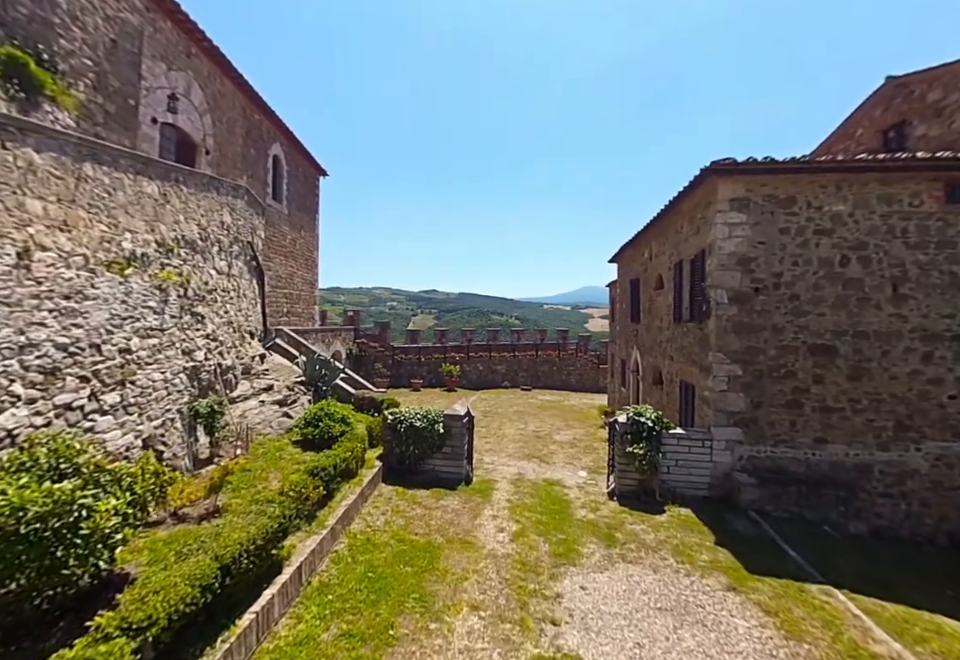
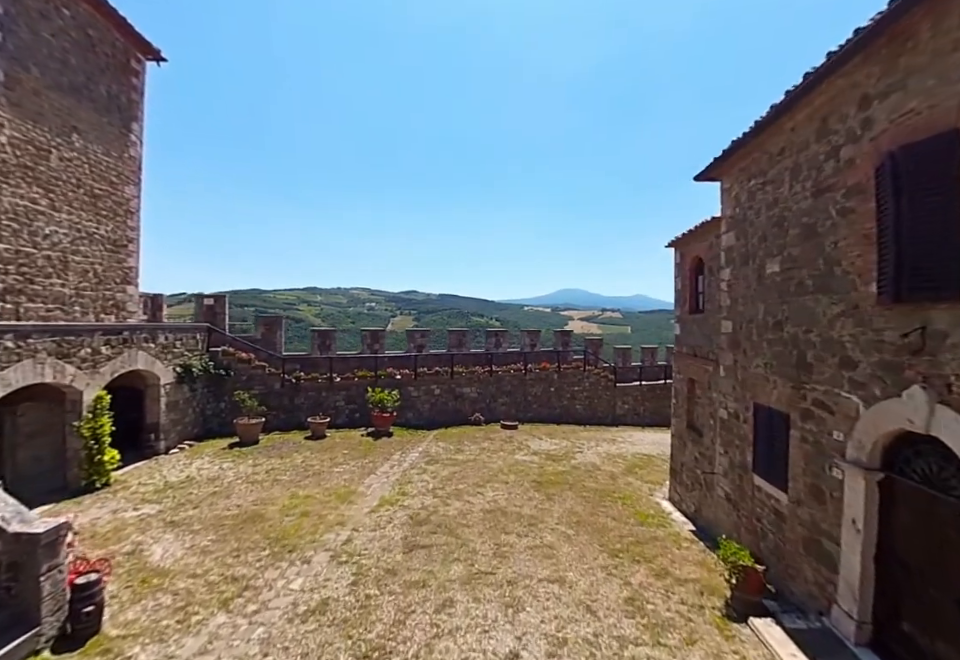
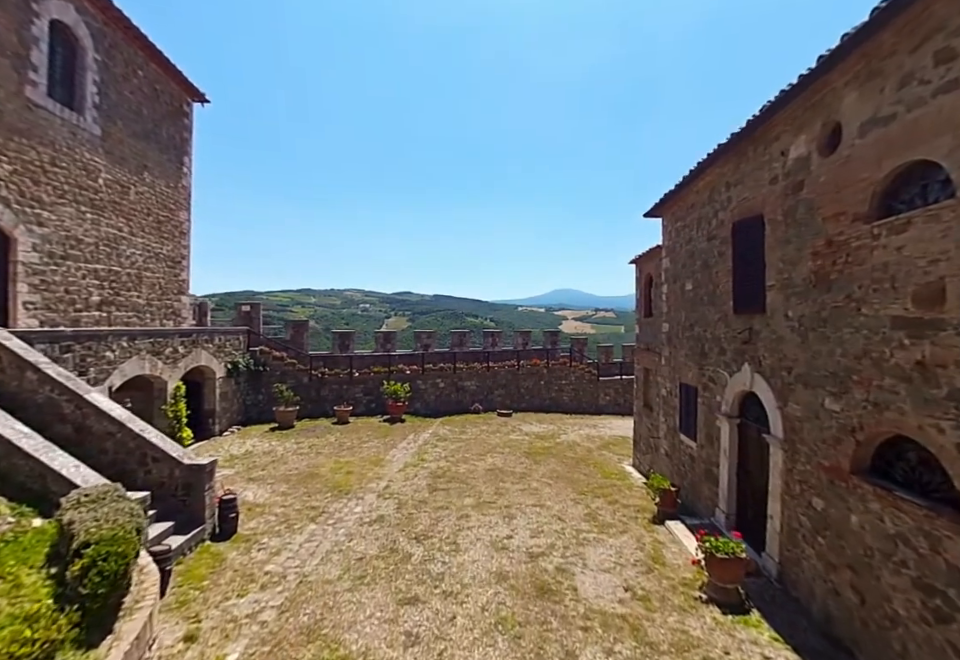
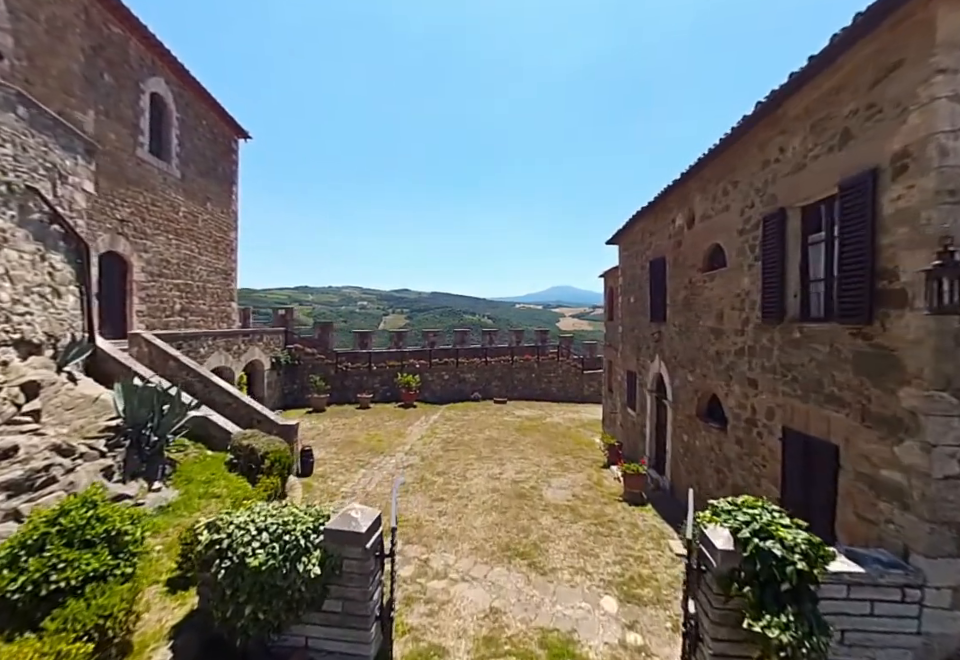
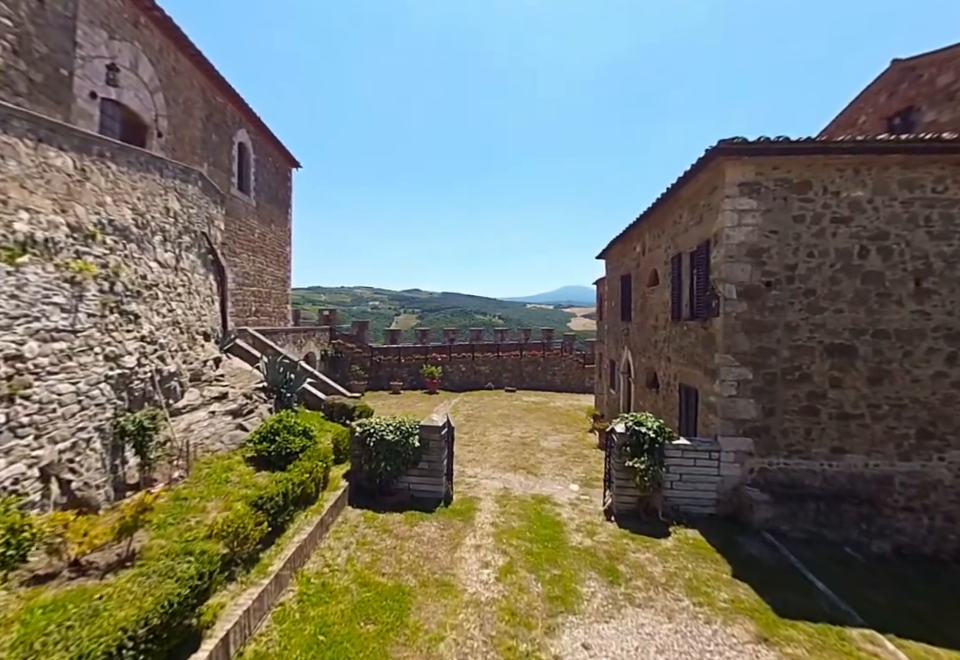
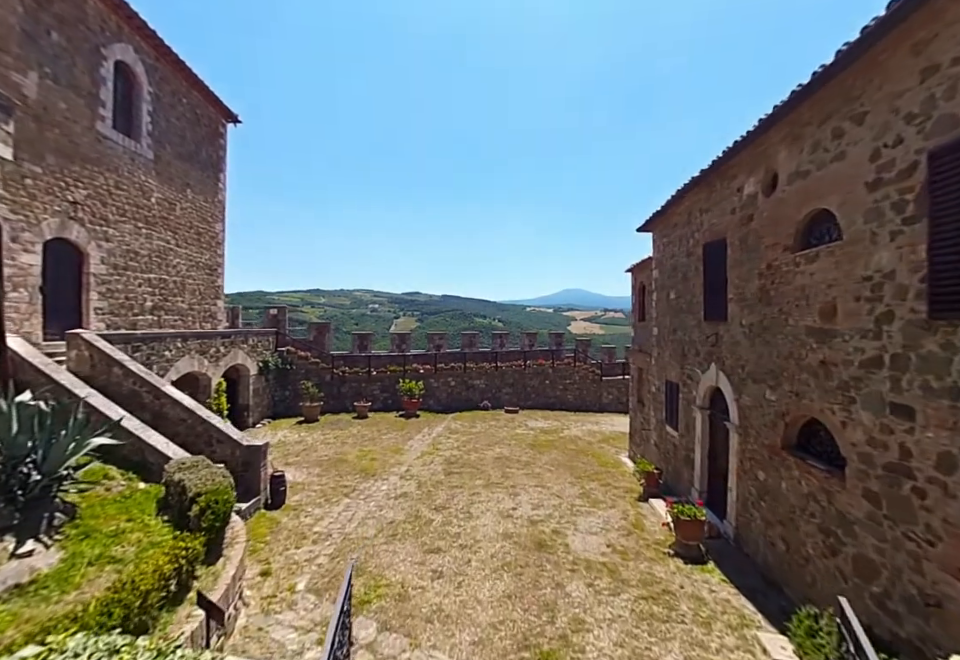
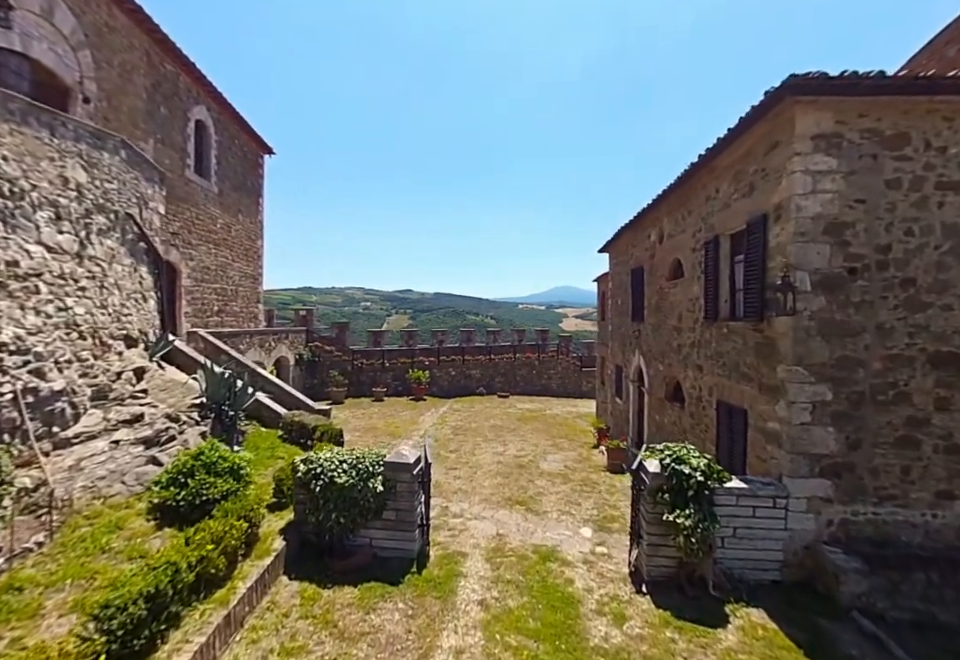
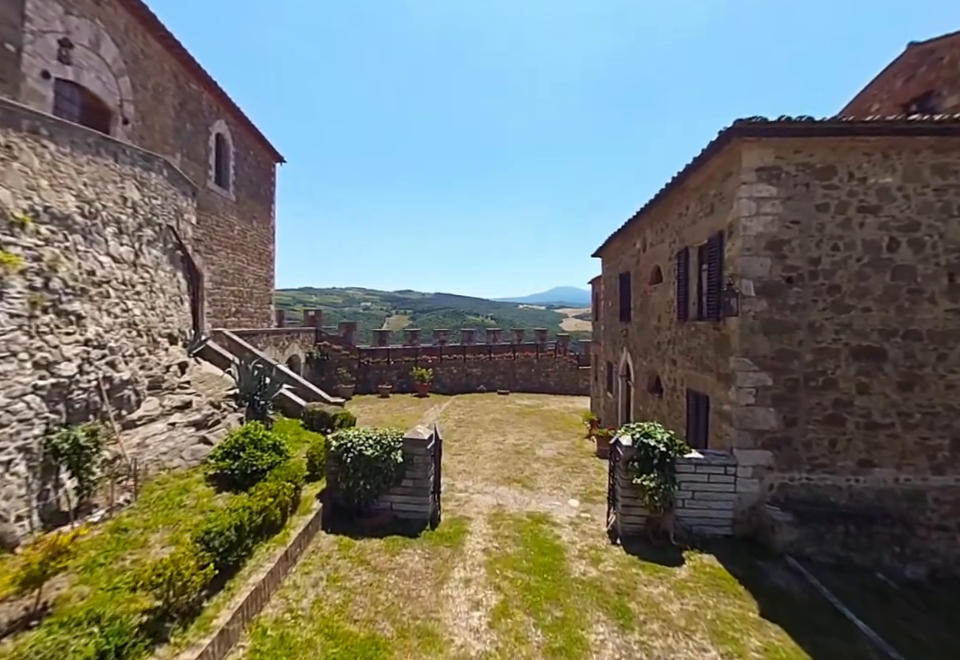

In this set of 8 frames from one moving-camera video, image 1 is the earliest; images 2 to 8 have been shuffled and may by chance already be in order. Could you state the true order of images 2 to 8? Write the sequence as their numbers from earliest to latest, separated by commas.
5, 8, 7, 4, 6, 3, 2
